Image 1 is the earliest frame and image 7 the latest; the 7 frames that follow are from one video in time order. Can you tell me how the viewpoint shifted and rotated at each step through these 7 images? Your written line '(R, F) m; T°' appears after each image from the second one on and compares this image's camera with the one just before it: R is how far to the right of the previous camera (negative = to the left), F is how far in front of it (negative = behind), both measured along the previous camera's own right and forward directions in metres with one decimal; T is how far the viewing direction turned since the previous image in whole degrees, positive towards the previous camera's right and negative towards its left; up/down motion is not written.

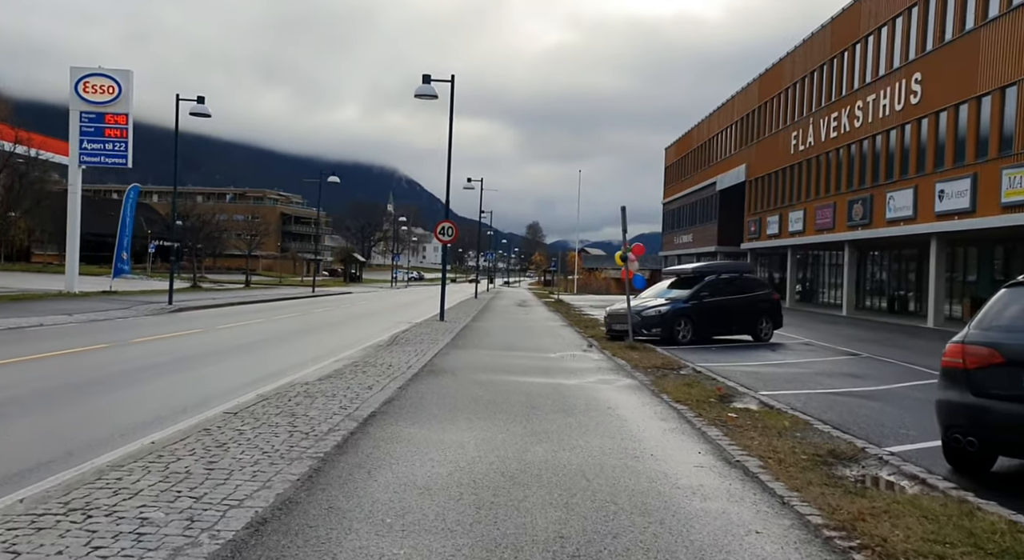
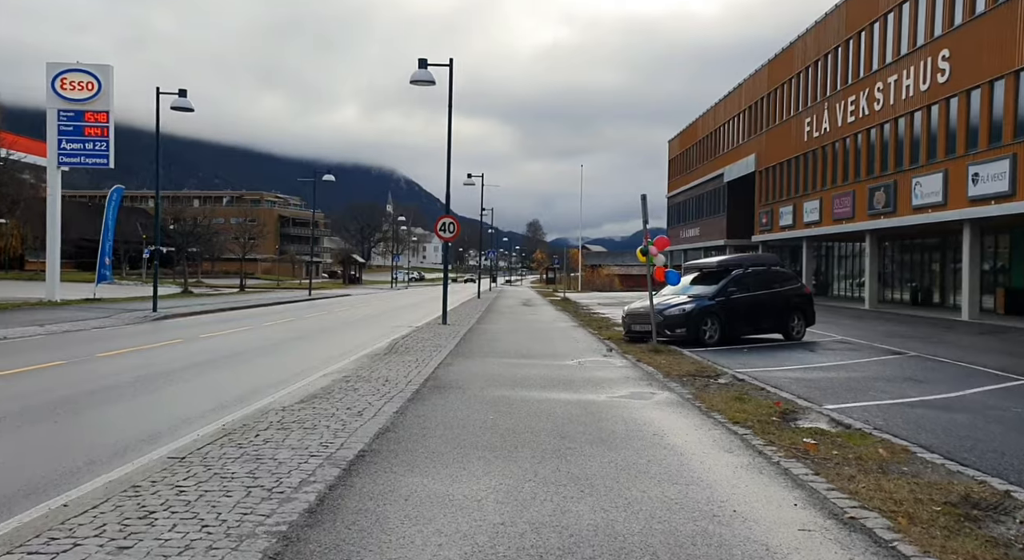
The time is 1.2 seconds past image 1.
(-0.2, +1.6) m; 0°
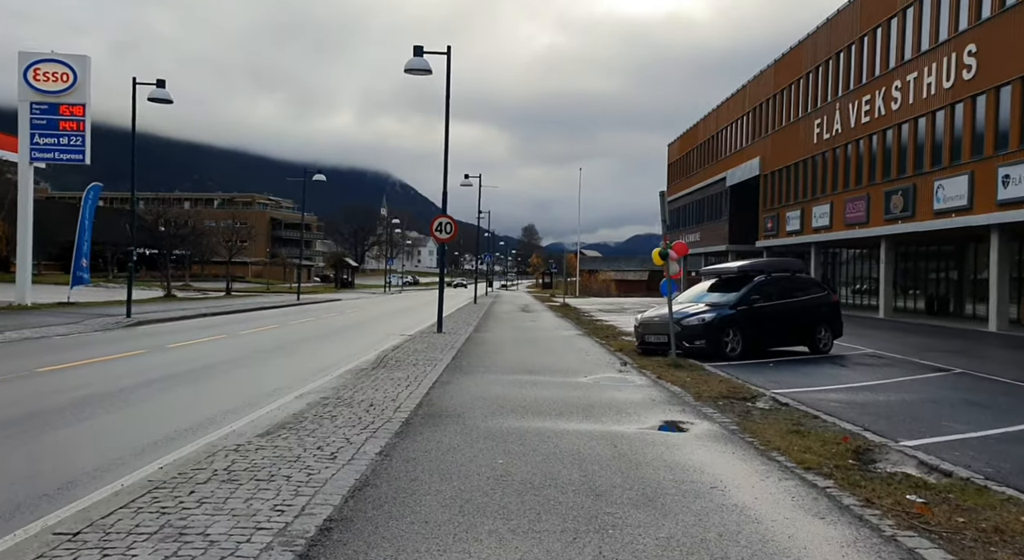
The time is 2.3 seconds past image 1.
(-0.2, +1.6) m; 0°
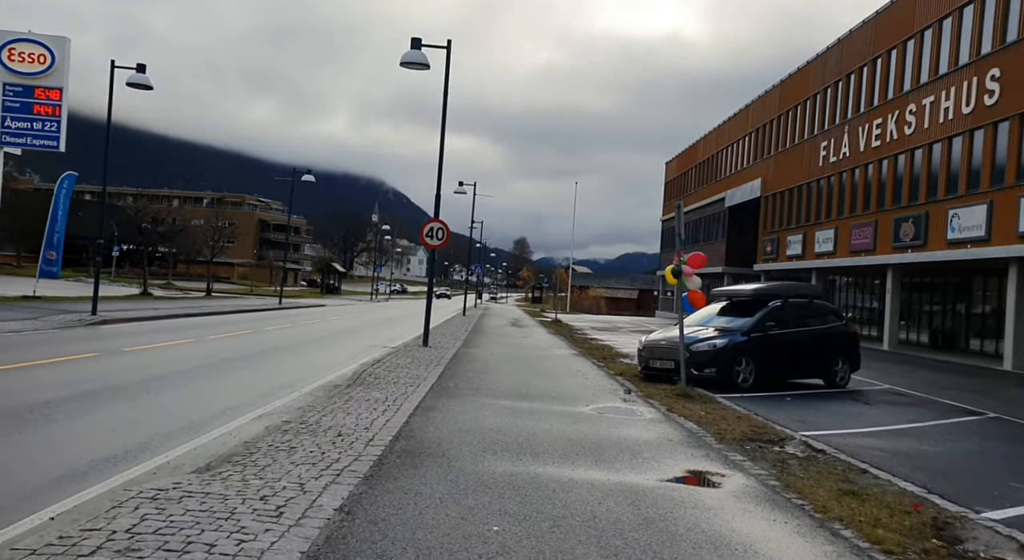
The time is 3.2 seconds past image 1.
(-0.1, +1.3) m; +1°
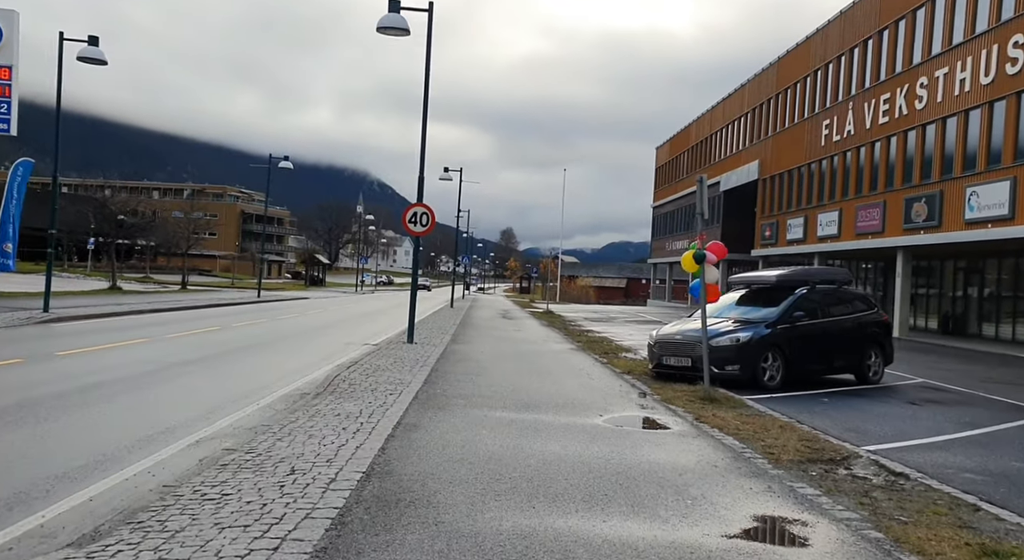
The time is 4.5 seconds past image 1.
(-0.1, +1.7) m; +1°
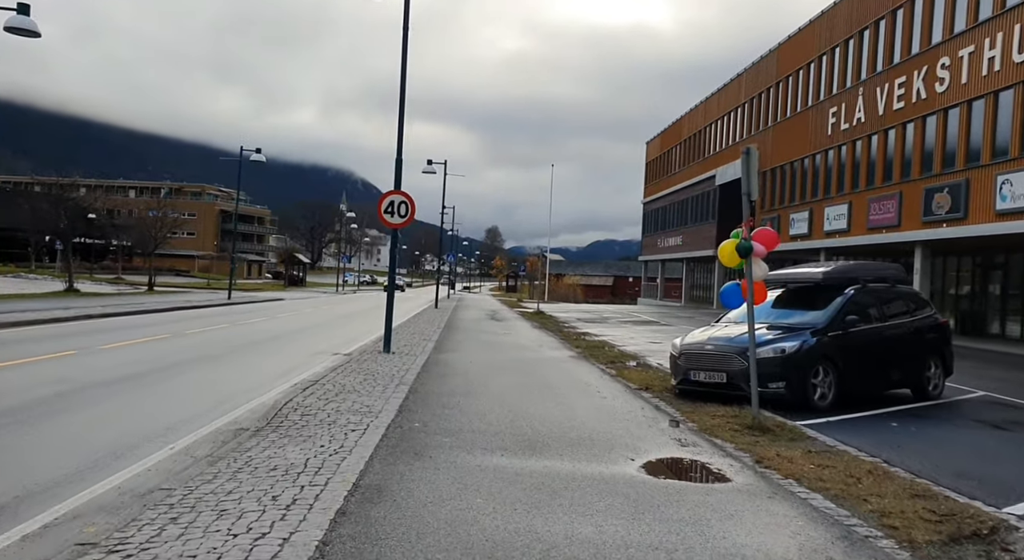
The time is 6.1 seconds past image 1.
(-0.1, +2.2) m; +1°
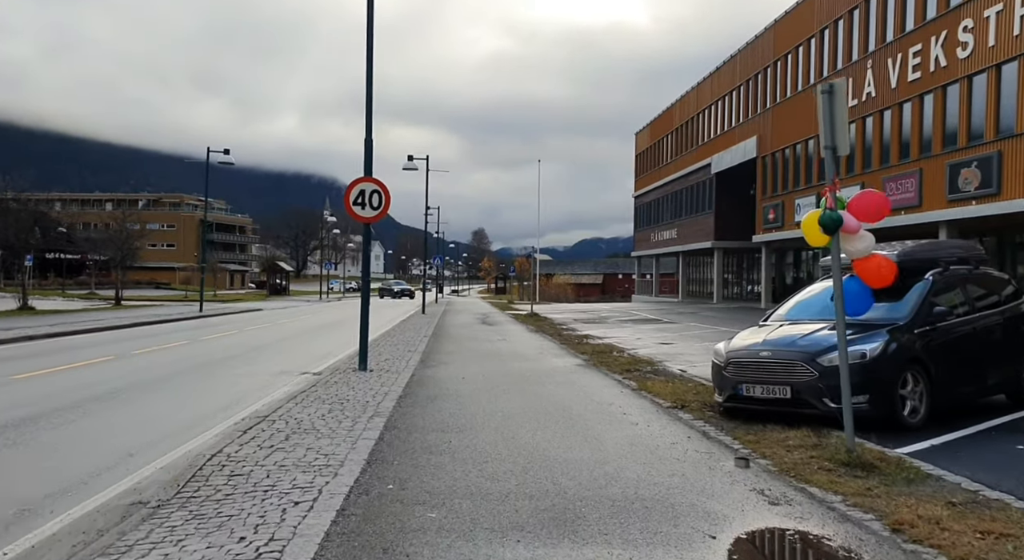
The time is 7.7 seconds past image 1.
(-0.1, +2.3) m; +1°
